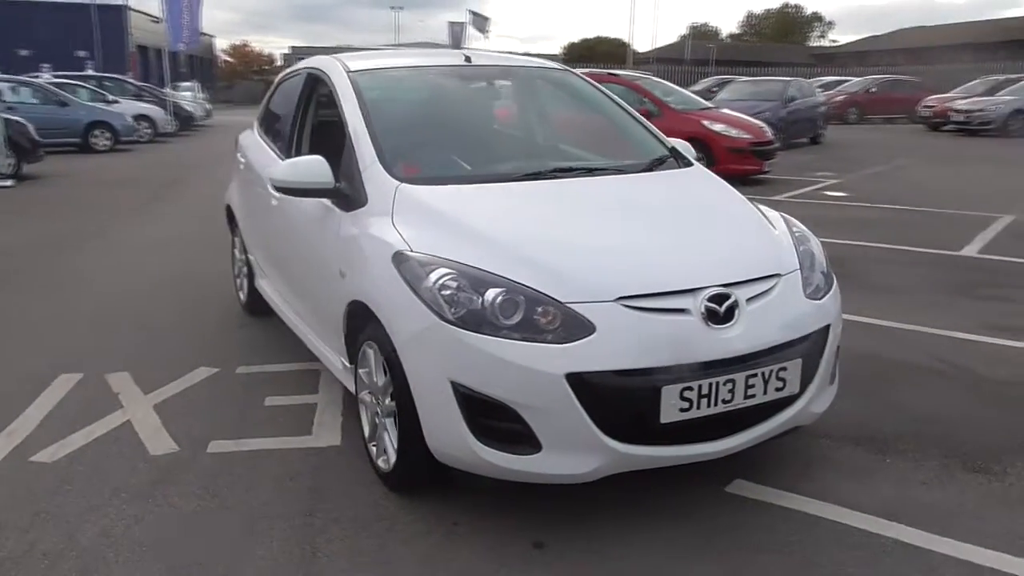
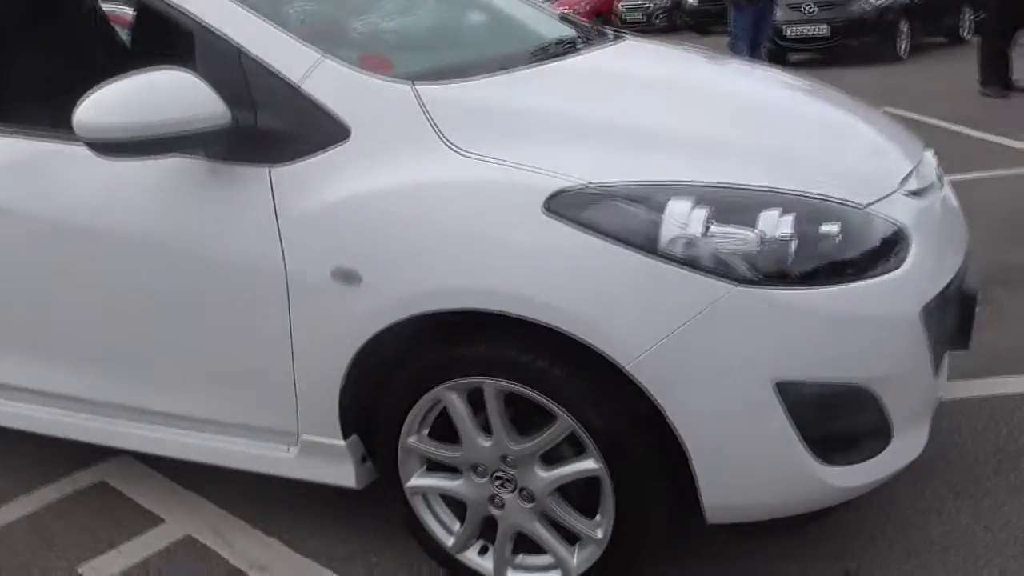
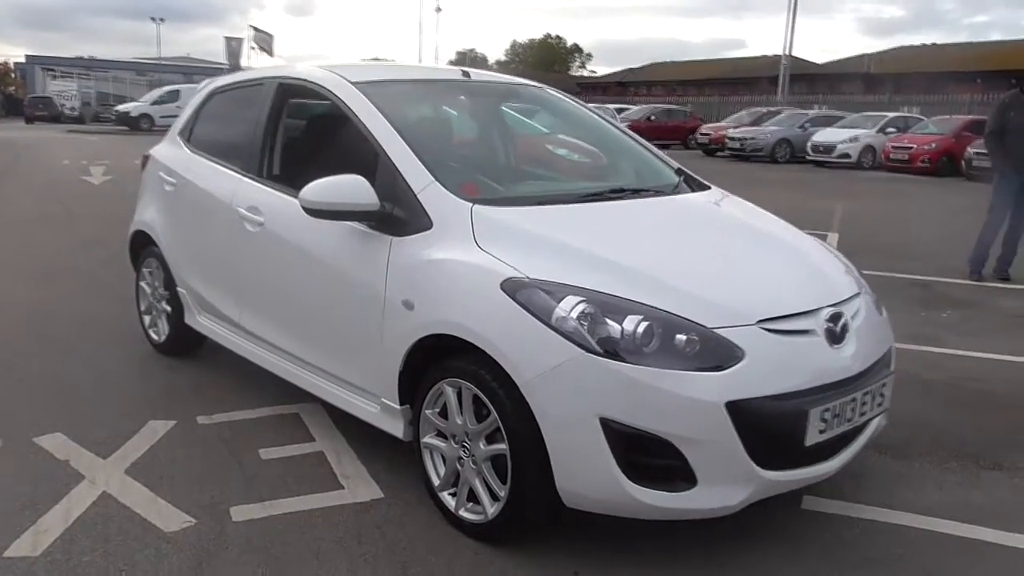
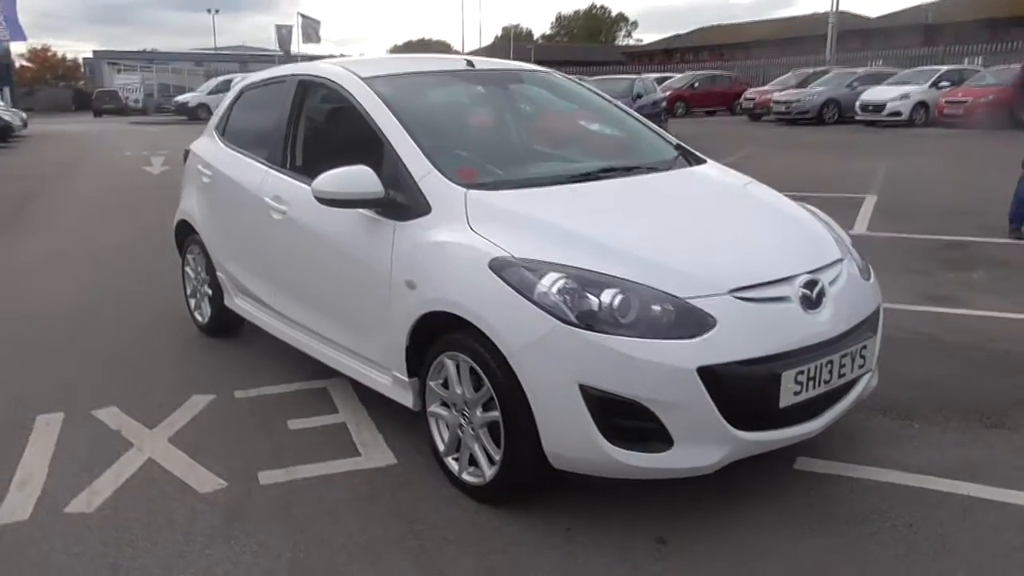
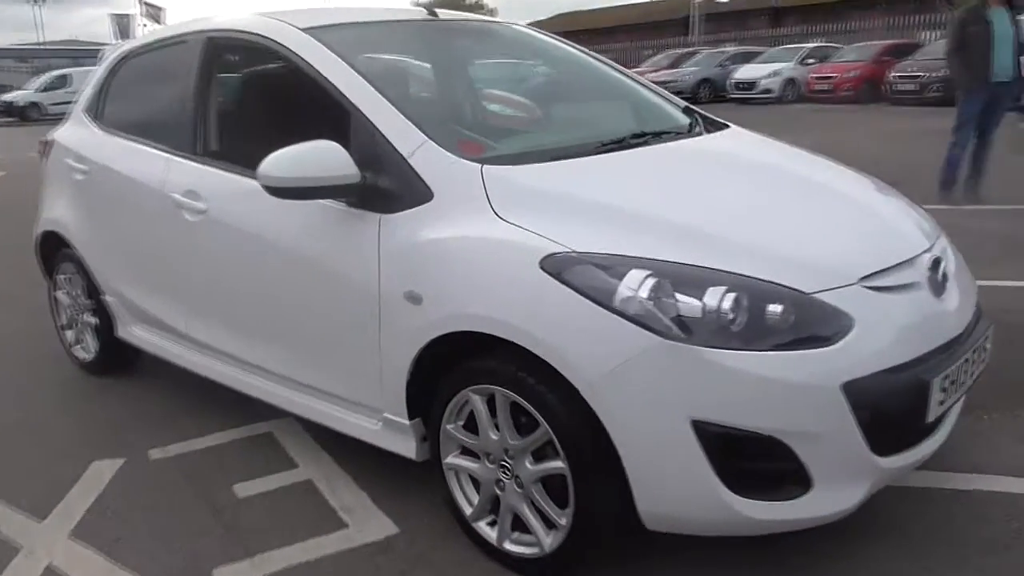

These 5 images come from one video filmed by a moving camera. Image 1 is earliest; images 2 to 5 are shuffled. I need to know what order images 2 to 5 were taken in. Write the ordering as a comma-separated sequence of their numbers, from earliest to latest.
4, 3, 5, 2
